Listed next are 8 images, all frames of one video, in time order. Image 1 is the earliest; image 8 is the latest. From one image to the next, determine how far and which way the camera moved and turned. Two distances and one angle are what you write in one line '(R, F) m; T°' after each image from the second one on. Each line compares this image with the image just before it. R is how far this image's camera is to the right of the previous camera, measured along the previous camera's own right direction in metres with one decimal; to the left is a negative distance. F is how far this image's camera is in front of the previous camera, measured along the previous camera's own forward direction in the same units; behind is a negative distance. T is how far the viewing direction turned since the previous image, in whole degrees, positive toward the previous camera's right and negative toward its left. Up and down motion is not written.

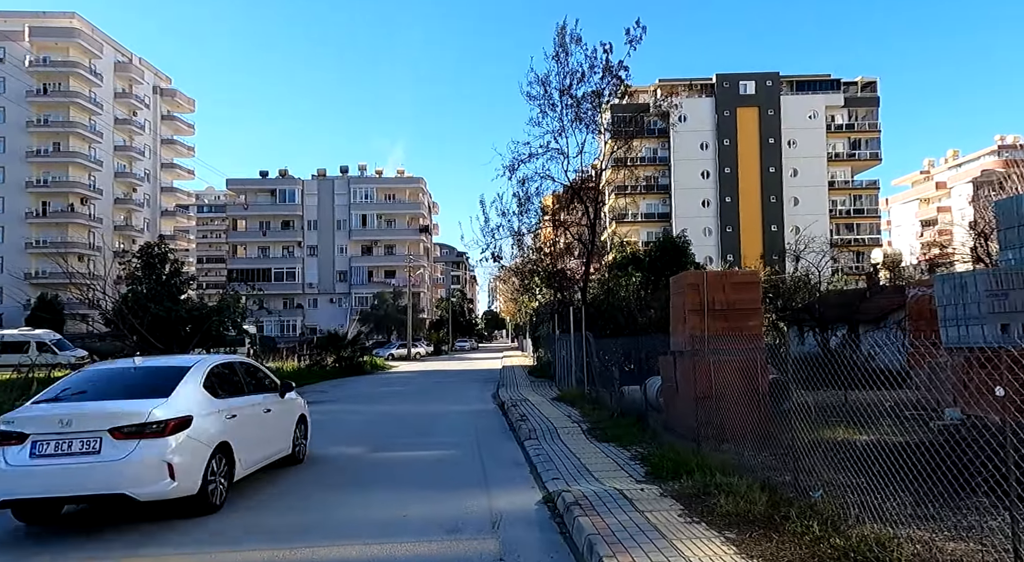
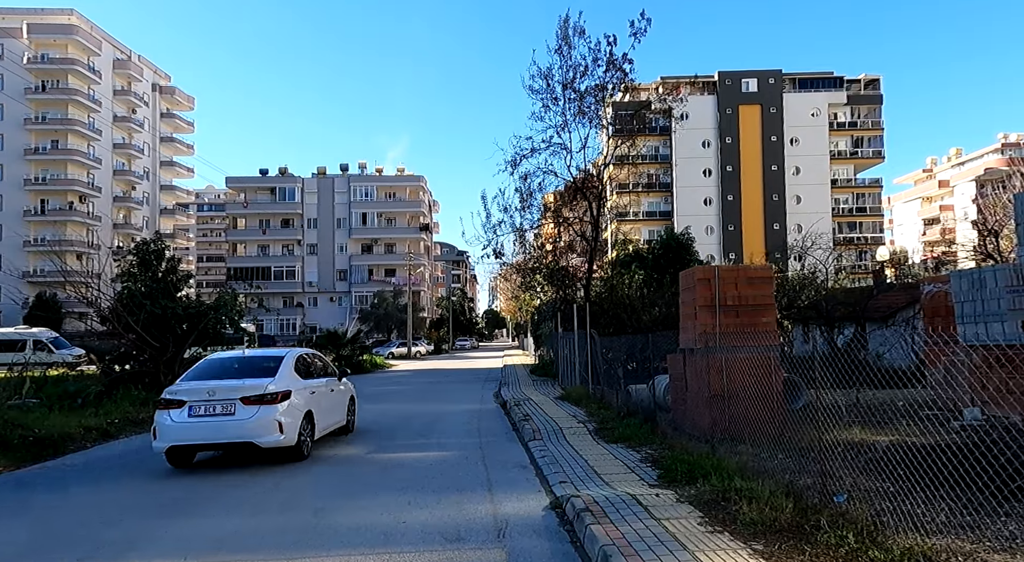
(0.0, +0.3) m; 0°
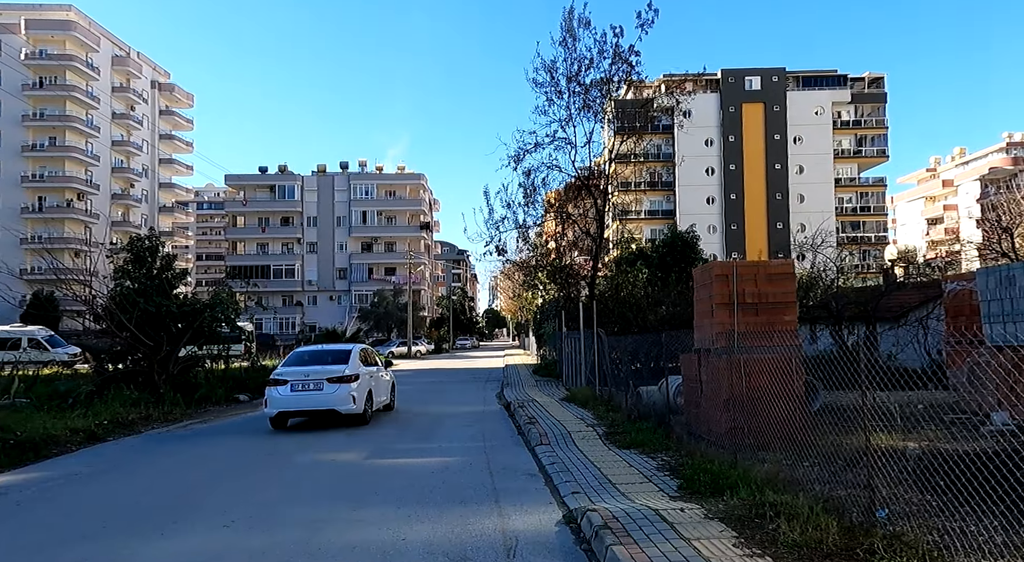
(-0.1, +0.5) m; 0°
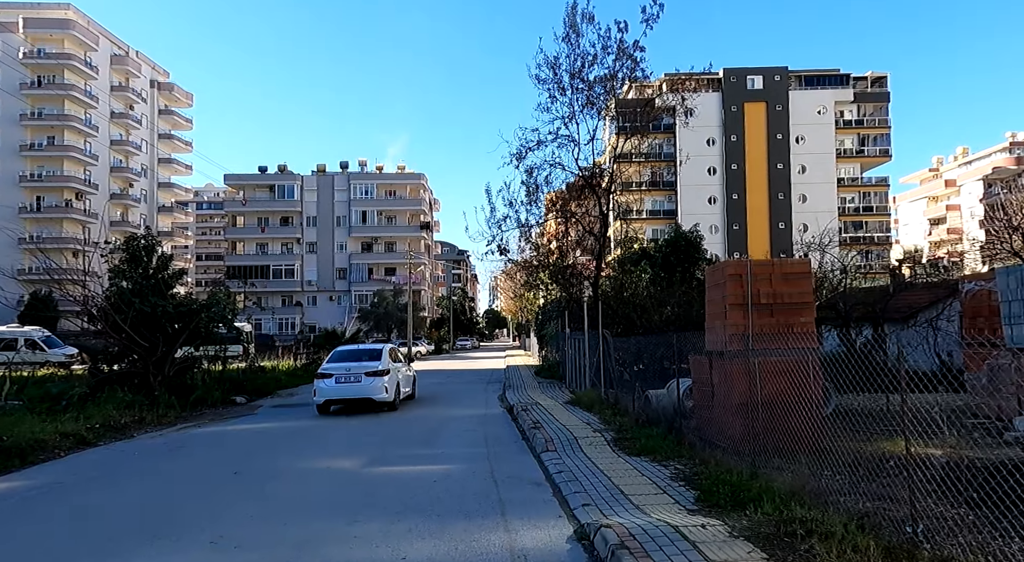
(-0.1, +0.3) m; 0°
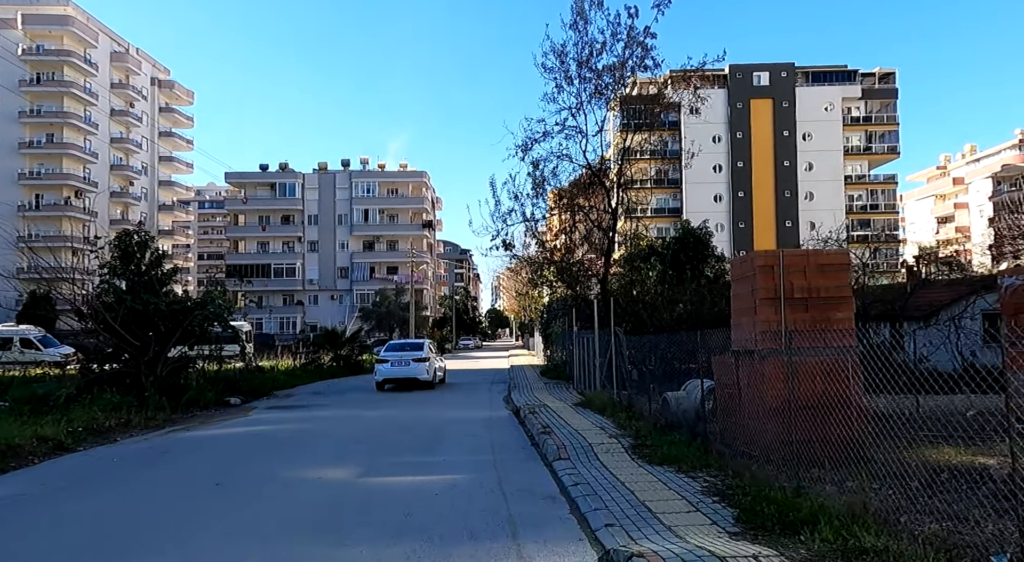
(-0.1, +0.7) m; 0°
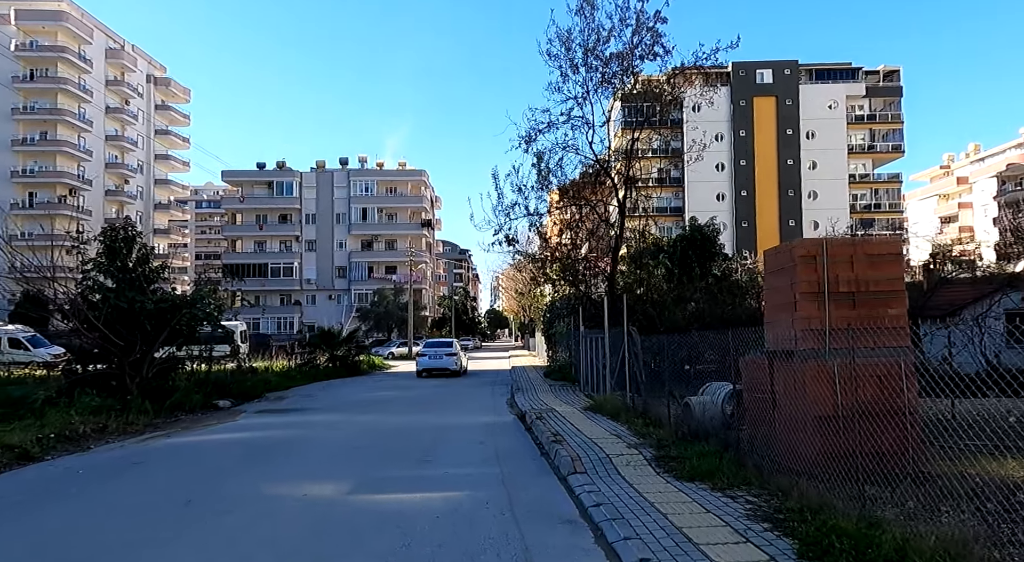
(-0.1, +0.8) m; 0°
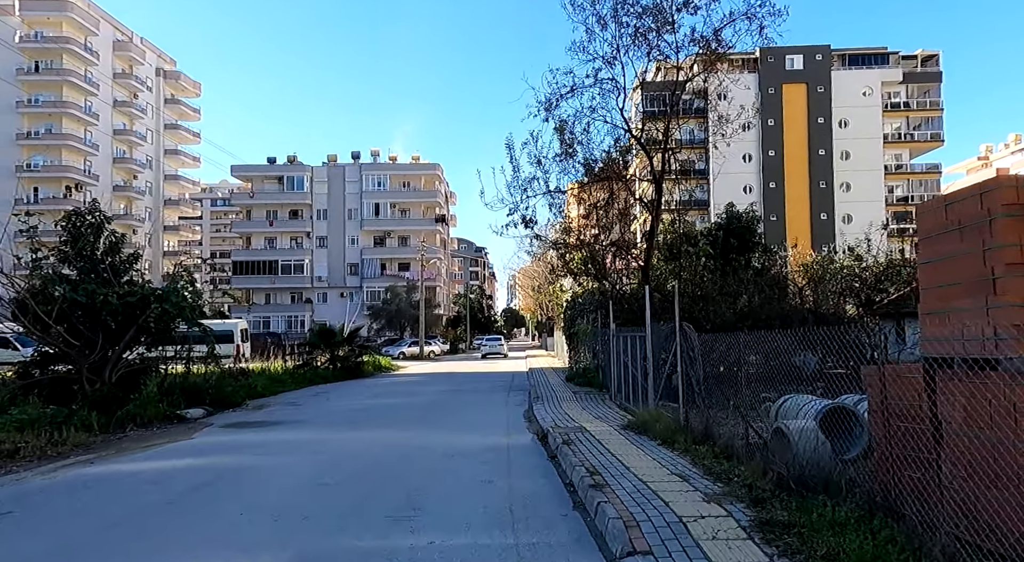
(0.0, +2.5) m; -1°
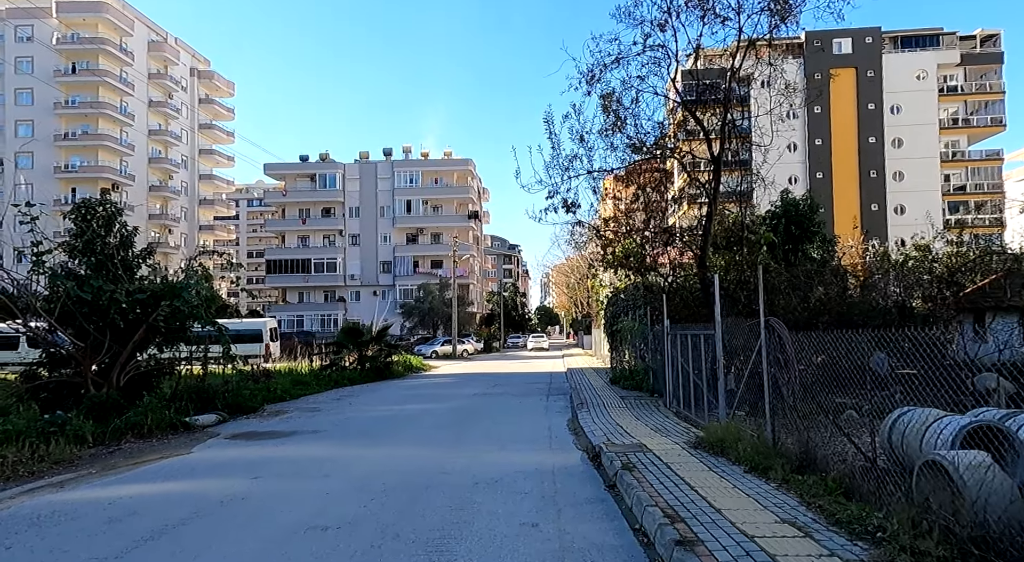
(-0.1, +1.5) m; -3°
